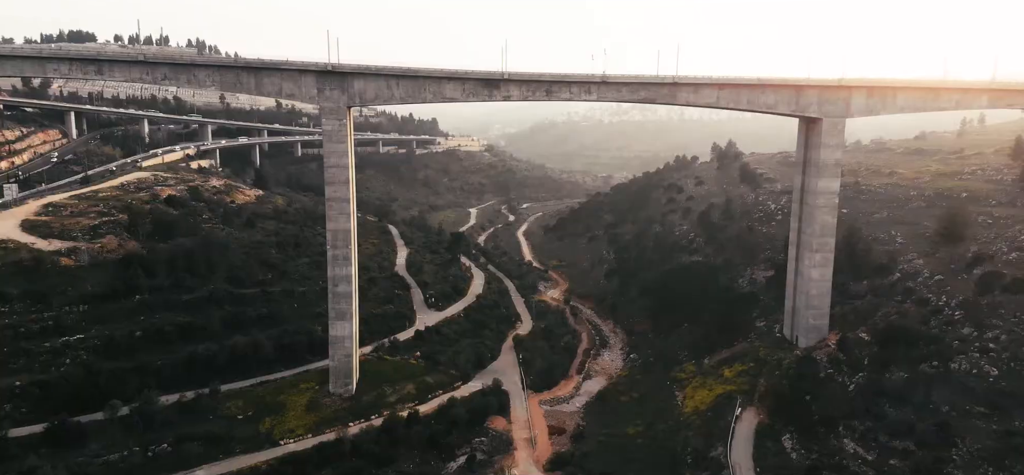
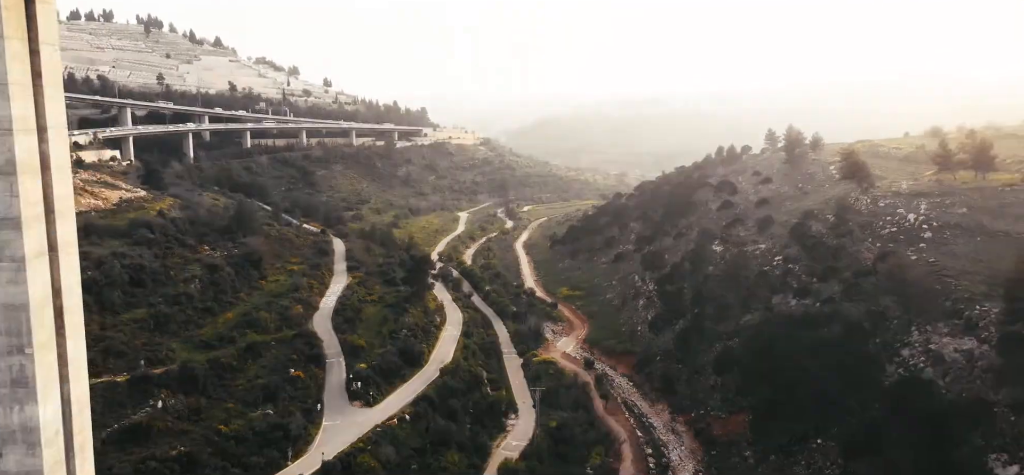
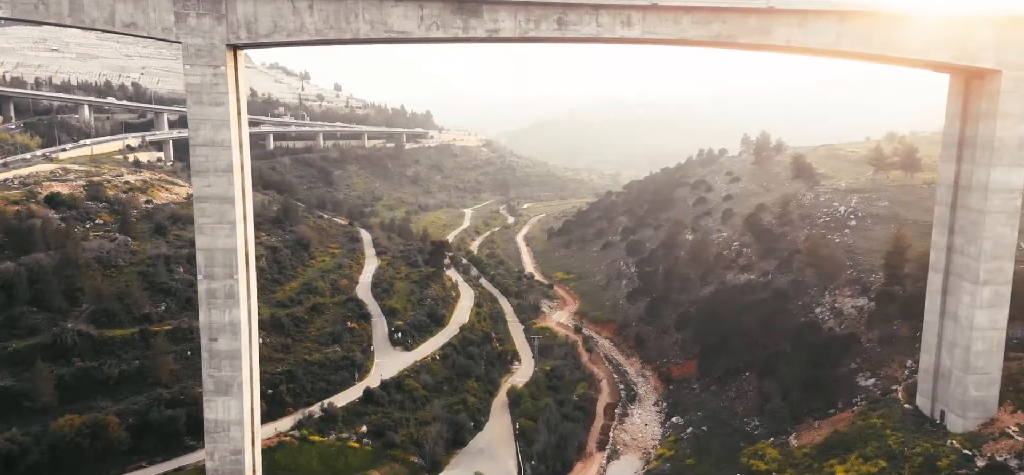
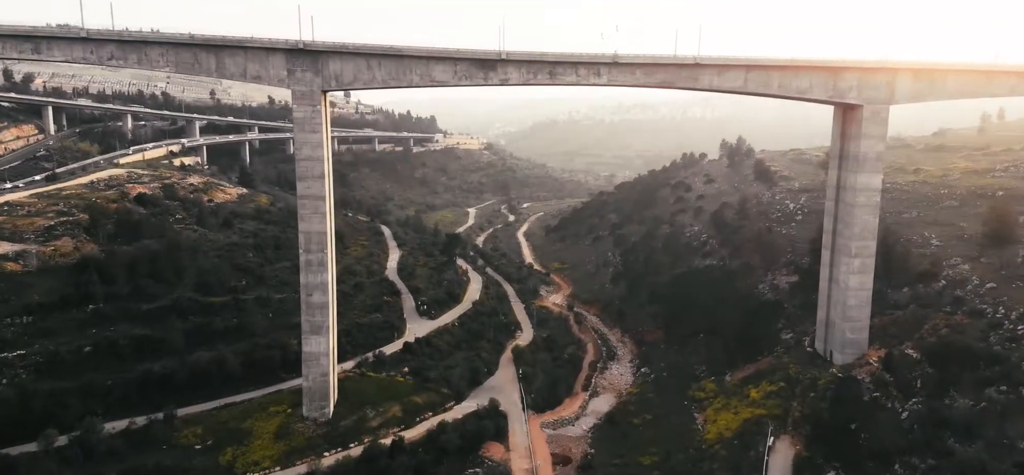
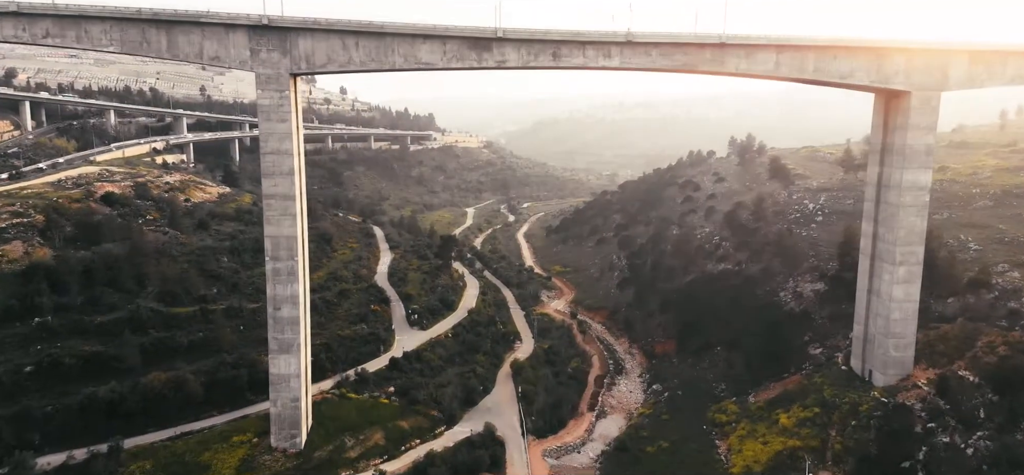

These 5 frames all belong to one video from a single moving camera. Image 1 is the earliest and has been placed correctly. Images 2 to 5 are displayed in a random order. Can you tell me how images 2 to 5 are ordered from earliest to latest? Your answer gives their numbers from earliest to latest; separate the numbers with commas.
4, 5, 3, 2
